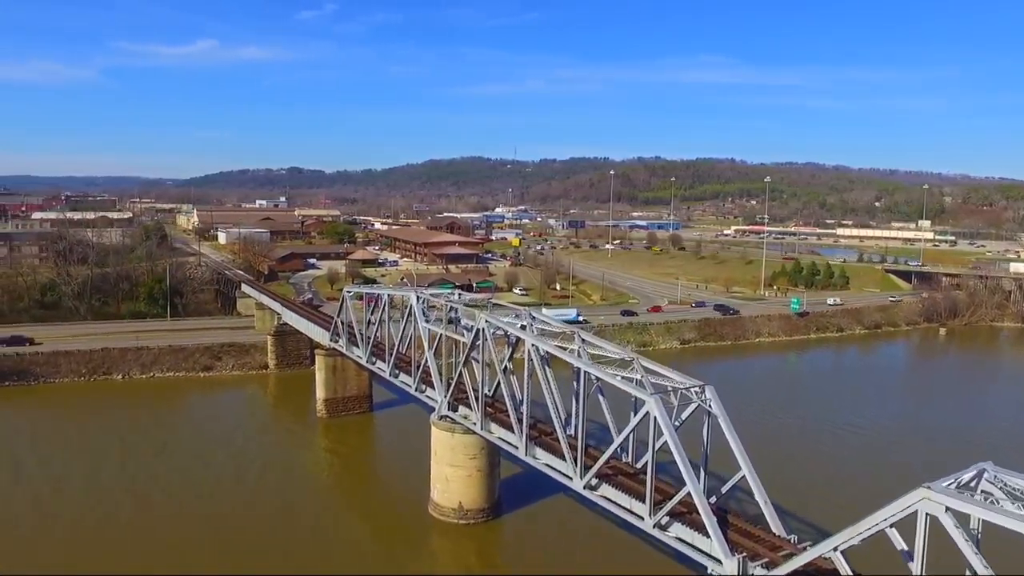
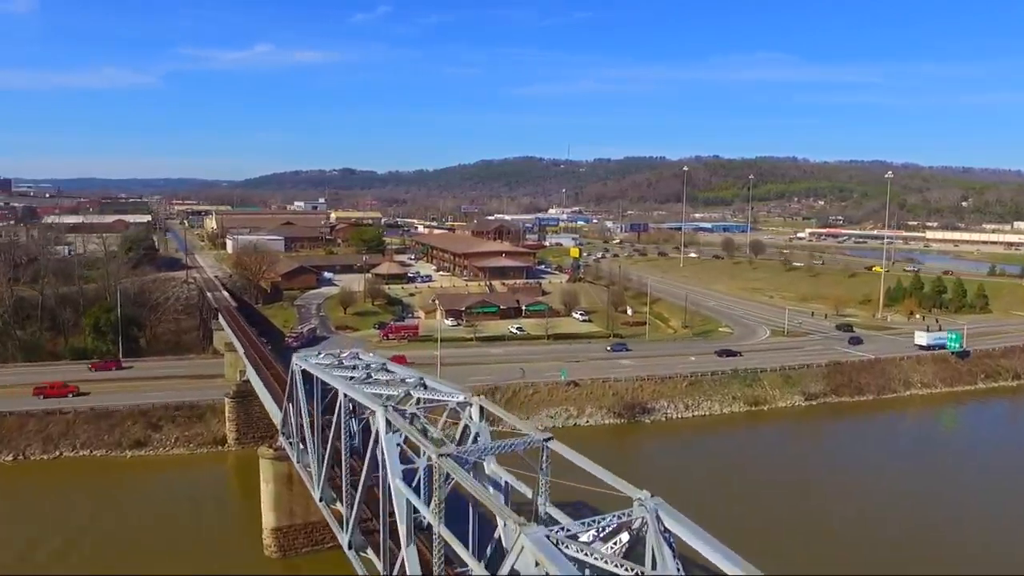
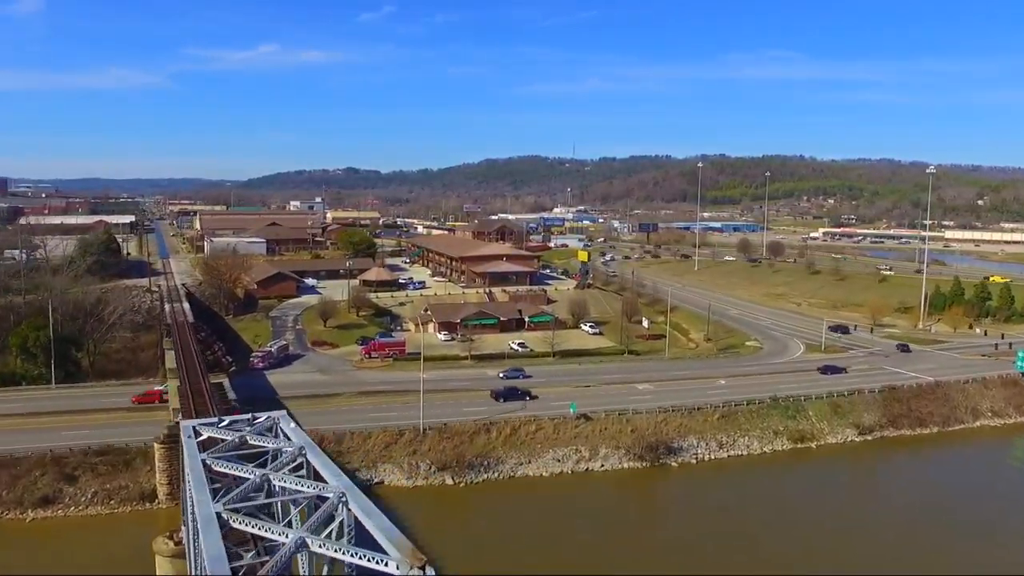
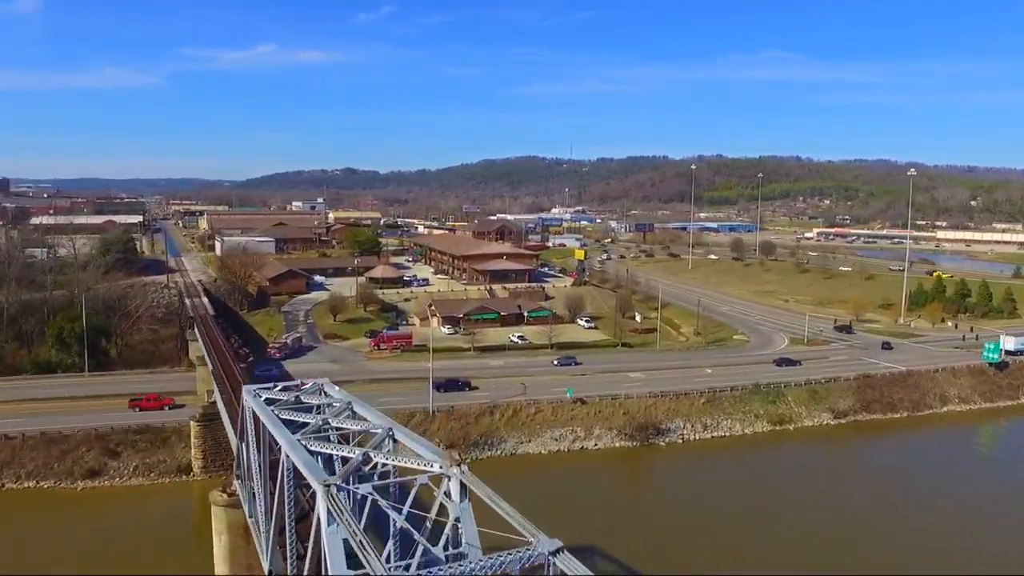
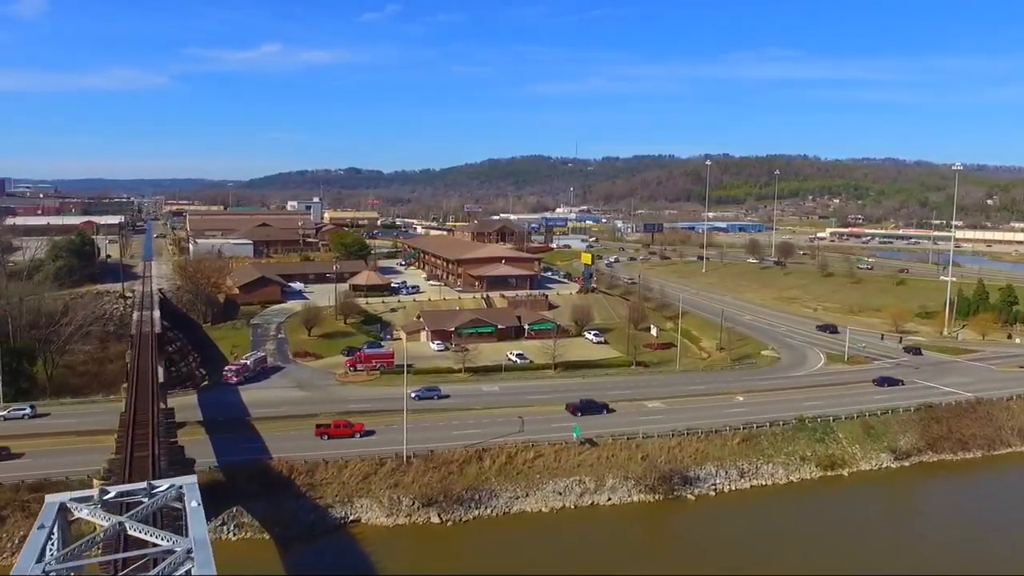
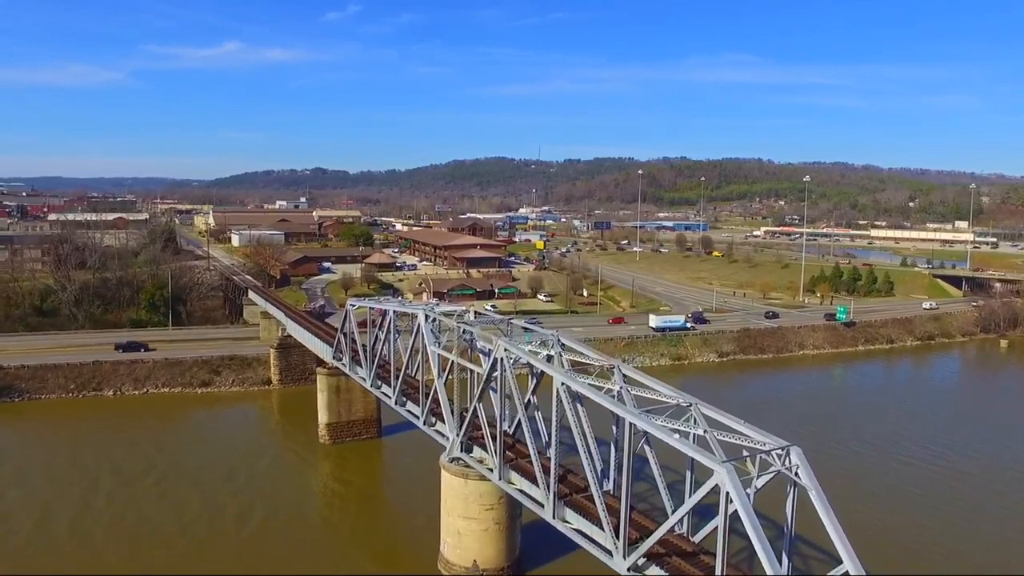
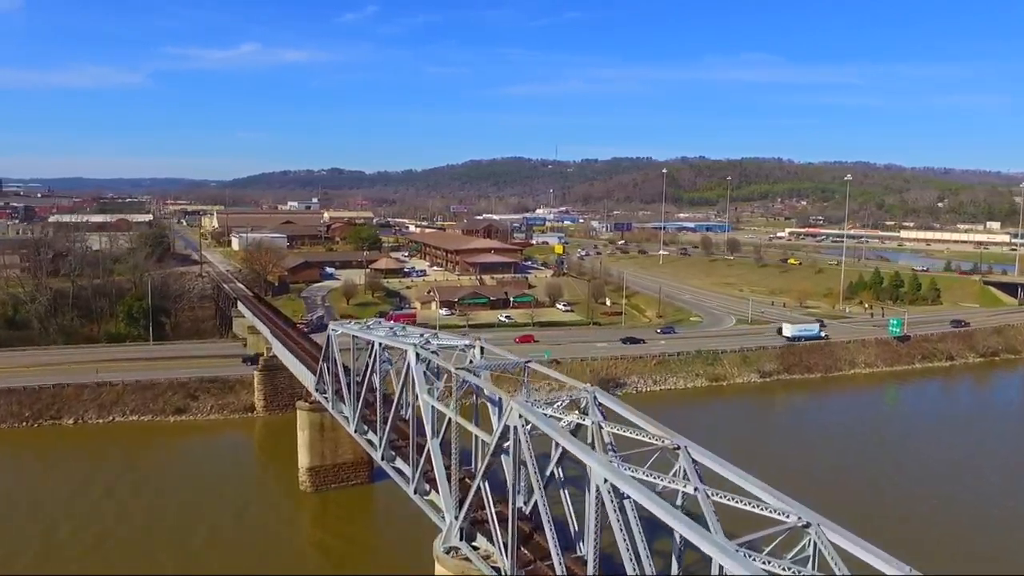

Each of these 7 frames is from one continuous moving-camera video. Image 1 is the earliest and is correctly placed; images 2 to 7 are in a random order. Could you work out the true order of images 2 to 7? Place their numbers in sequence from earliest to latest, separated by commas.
6, 7, 2, 4, 3, 5
